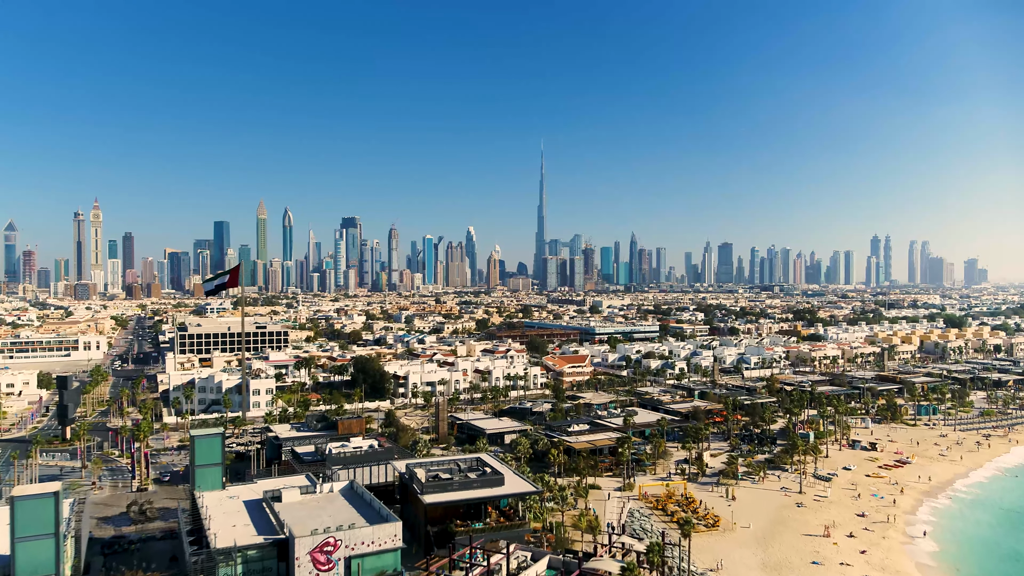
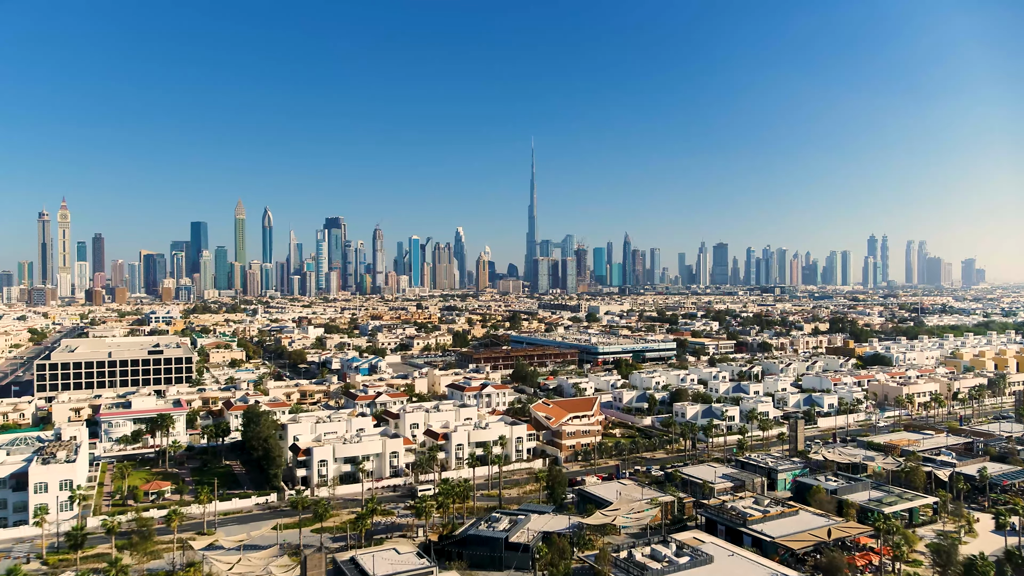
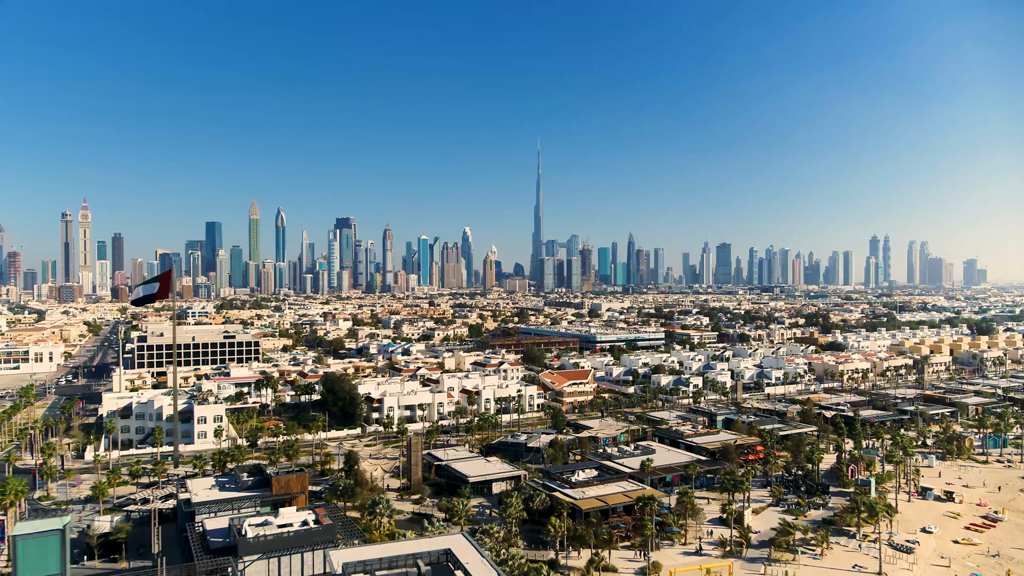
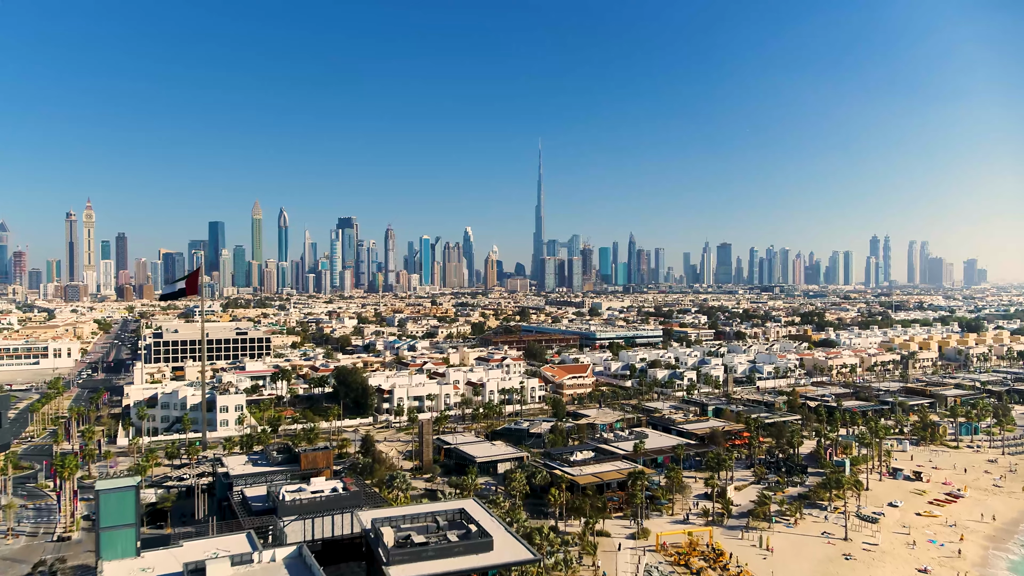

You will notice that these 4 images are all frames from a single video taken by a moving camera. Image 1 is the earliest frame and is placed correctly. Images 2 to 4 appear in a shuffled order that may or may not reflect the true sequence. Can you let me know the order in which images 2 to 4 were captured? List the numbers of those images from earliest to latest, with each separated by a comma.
4, 3, 2
